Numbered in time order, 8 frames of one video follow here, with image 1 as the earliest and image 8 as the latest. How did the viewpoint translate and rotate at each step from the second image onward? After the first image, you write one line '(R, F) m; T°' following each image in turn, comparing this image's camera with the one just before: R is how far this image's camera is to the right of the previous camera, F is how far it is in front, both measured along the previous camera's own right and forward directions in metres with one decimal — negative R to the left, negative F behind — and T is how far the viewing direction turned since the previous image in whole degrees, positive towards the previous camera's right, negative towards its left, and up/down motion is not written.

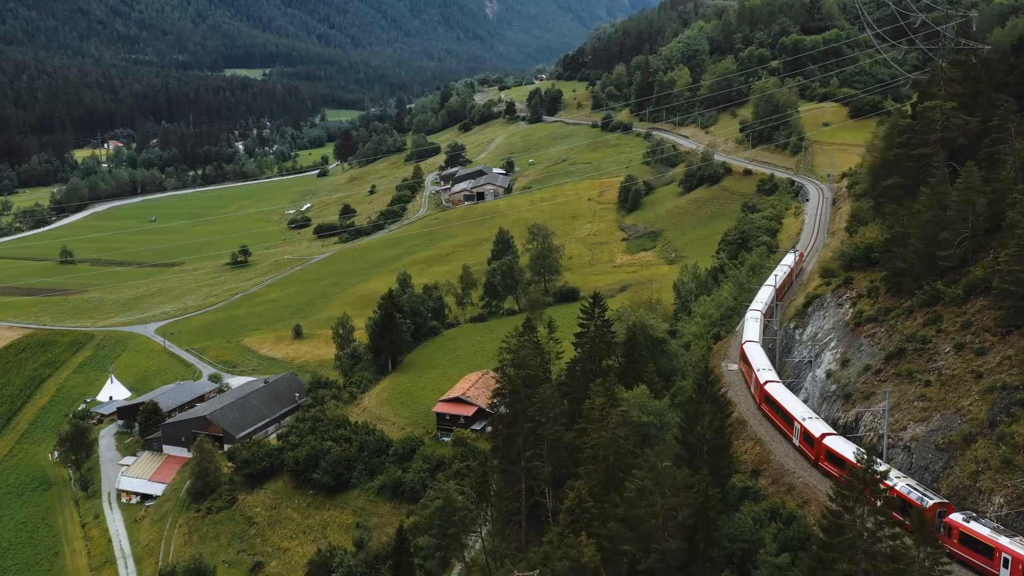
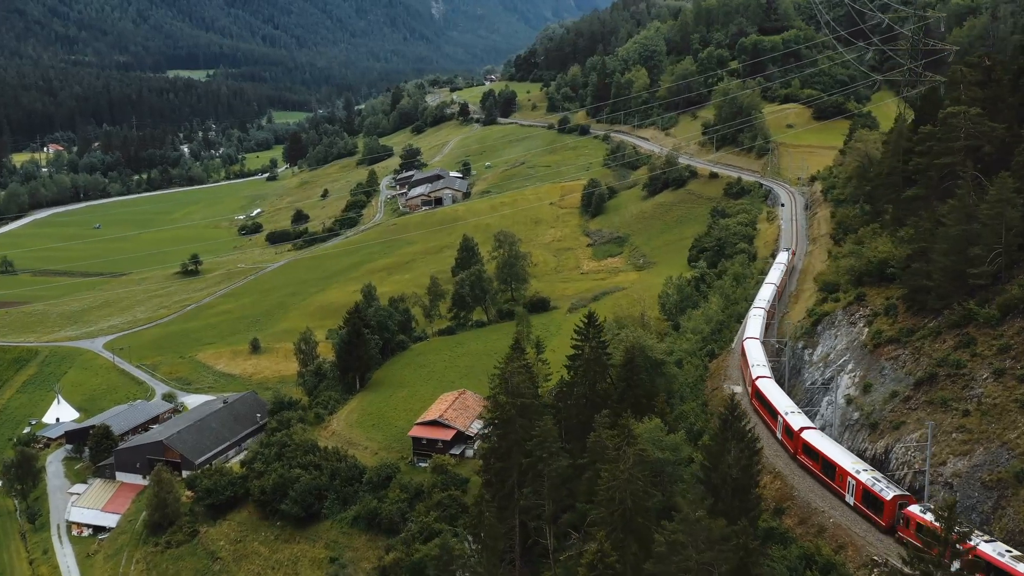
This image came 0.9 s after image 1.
(-1.1, +2.1) m; +3°
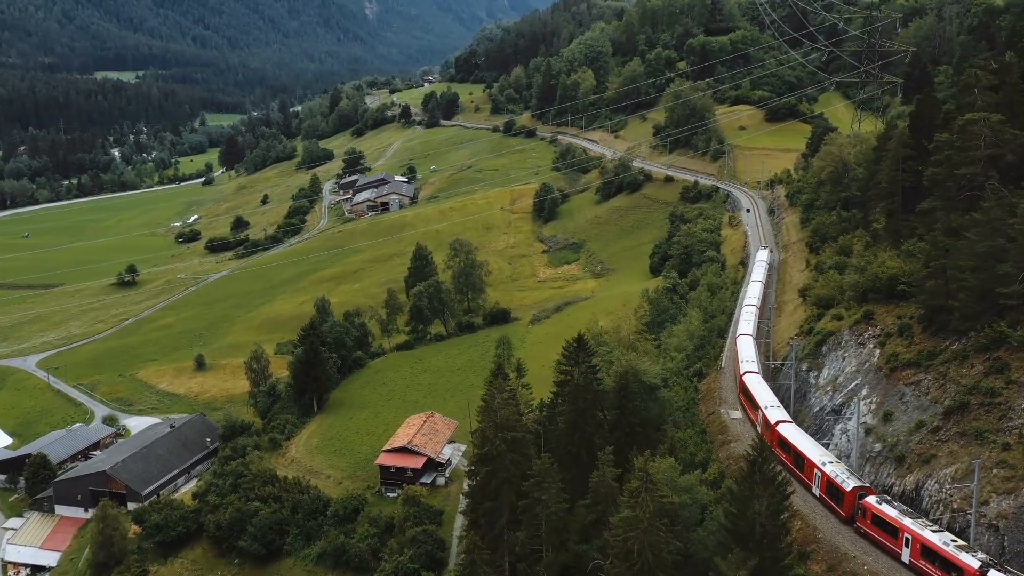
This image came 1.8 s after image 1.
(-1.2, +2.2) m; +4°
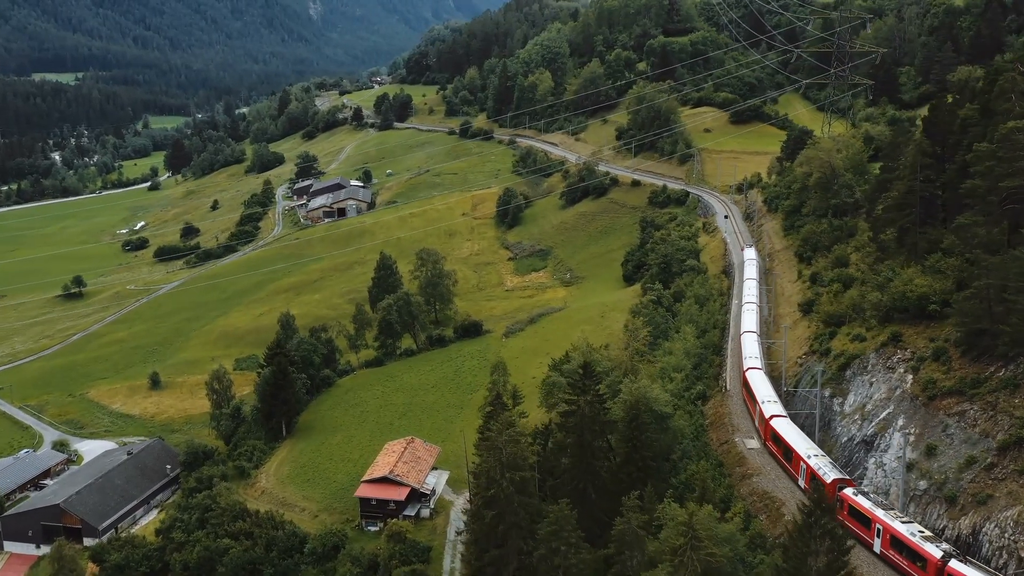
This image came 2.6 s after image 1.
(-1.3, +2.0) m; +3°
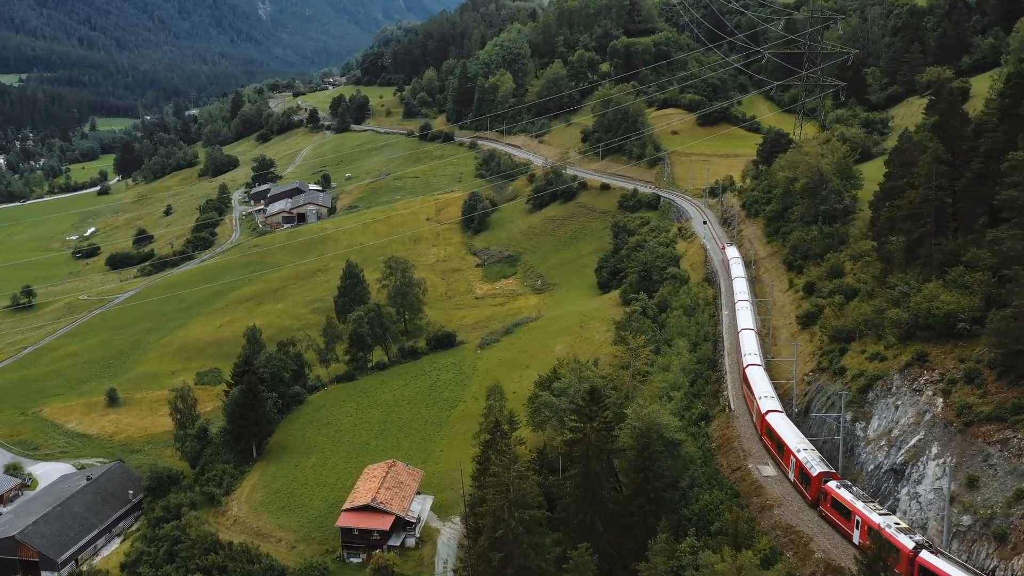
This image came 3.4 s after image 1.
(-1.1, +1.7) m; +3°
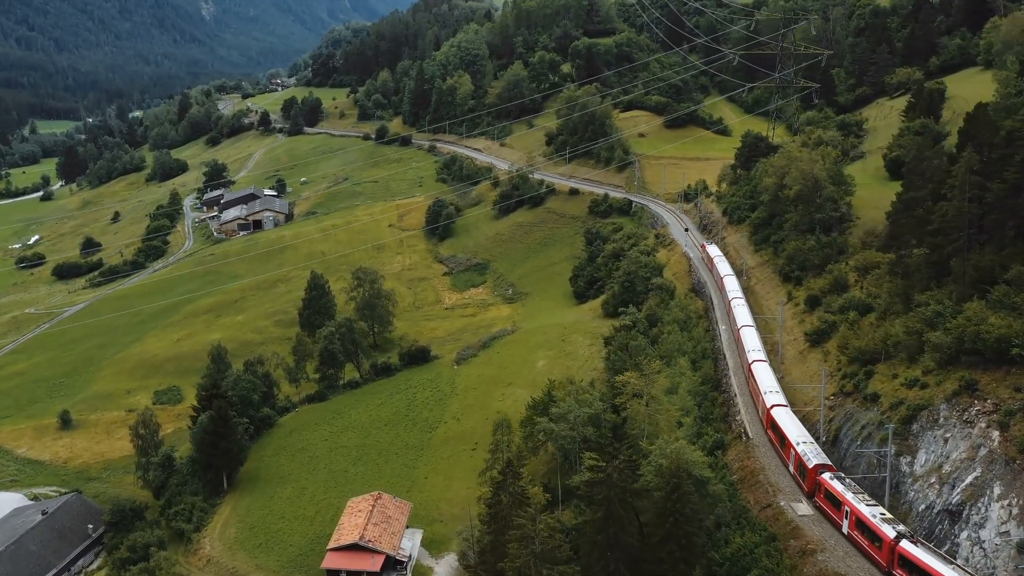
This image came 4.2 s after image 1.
(-1.5, +2.1) m; +3°
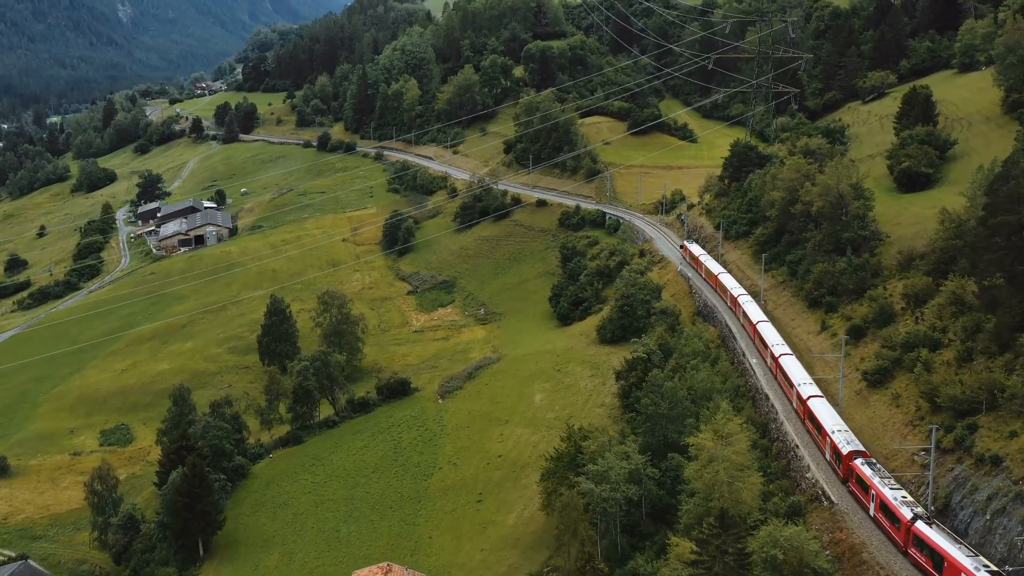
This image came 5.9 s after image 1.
(-3.0, +3.8) m; +4°
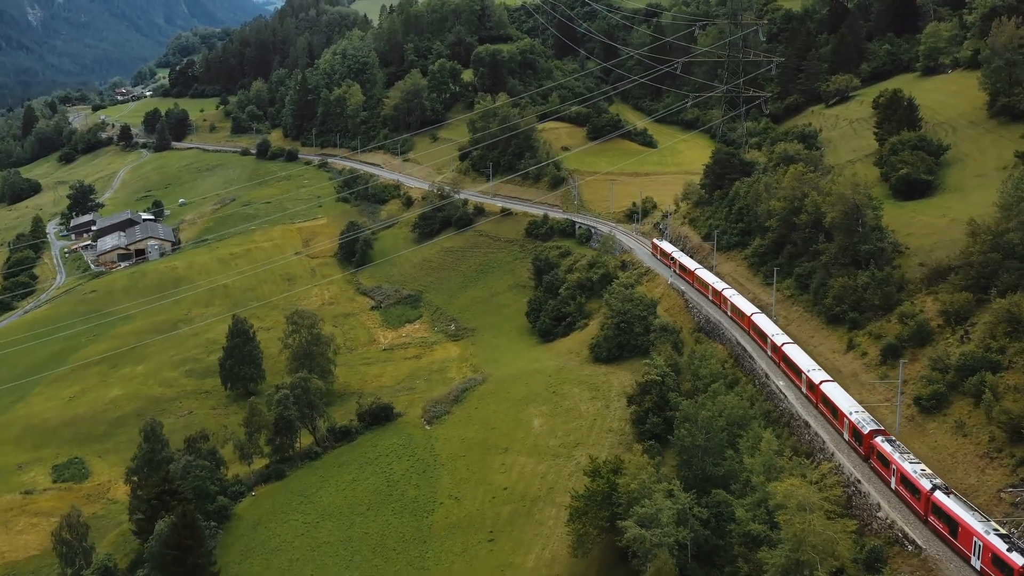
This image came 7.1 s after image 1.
(-3.3, +2.4) m; +4°
